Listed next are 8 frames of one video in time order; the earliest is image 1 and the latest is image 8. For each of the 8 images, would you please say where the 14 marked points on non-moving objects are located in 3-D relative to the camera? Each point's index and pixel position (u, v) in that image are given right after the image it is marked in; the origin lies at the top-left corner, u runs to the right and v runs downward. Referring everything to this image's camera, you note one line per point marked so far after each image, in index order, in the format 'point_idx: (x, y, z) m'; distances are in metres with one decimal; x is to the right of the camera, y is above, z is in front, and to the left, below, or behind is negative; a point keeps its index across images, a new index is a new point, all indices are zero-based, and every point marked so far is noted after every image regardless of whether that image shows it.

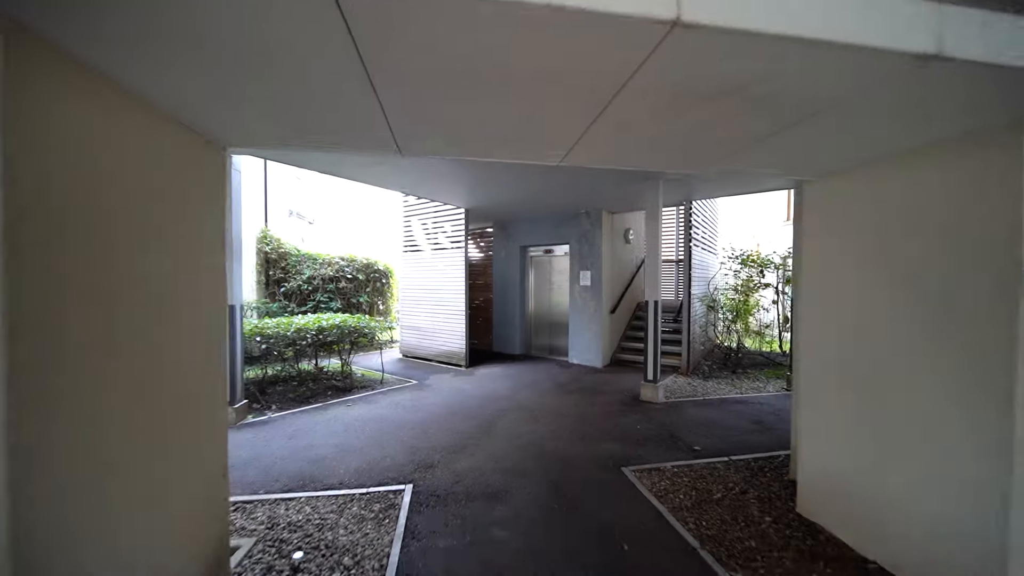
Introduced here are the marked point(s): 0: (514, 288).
0: (0.0, 0.0, +7.5) m
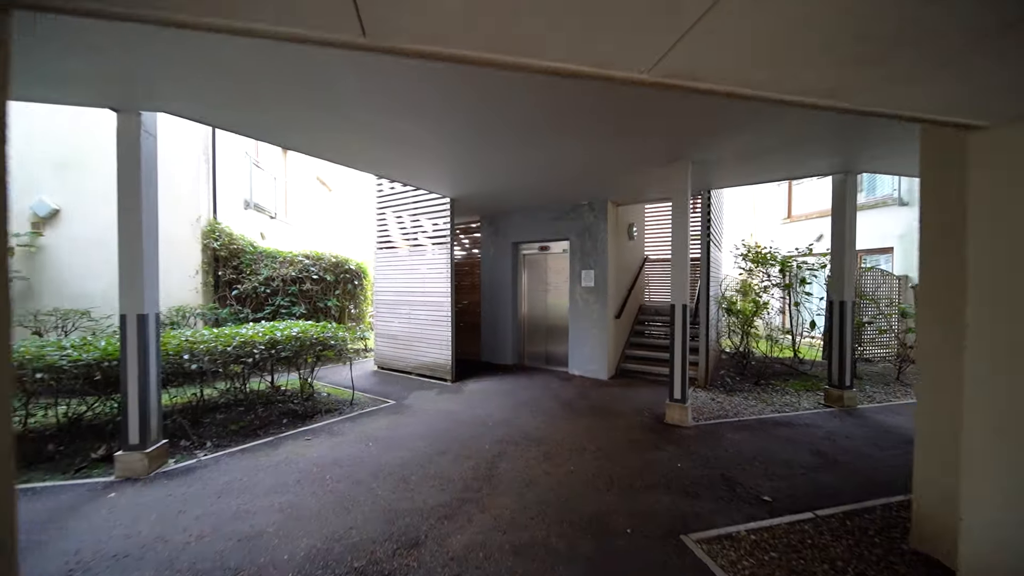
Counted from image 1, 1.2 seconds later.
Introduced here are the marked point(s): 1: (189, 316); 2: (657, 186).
0: (-0.1, 0.0, +6.6) m
1: (-4.5, -0.4, +5.5) m
2: (+1.9, +1.4, +5.2) m
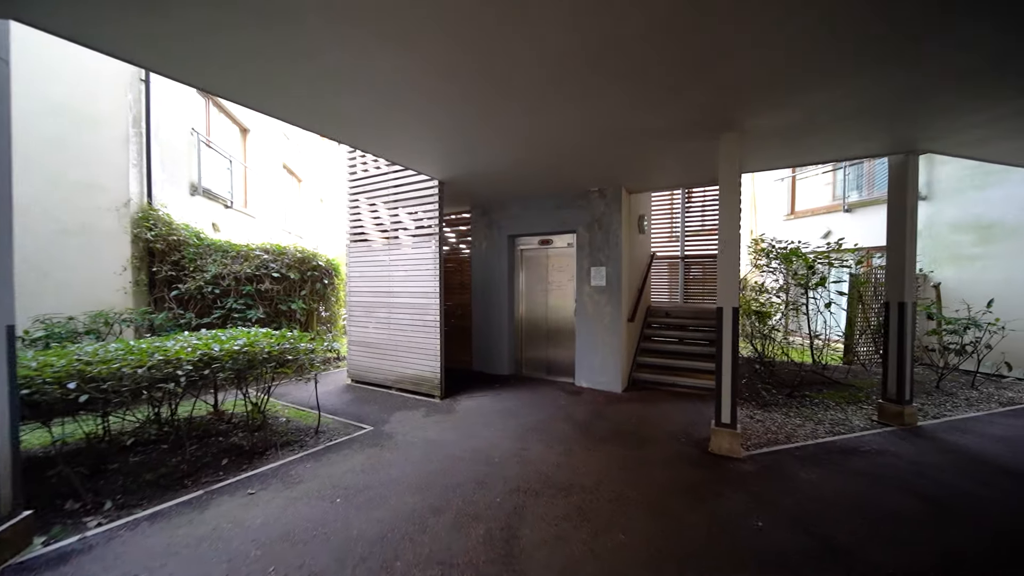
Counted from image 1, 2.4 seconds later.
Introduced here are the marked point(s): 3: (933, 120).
0: (-0.2, 0.0, +5.8) m
1: (-4.5, -0.4, +4.4) m
2: (+1.9, +1.4, +4.5) m
3: (+3.7, +1.5, +3.4) m
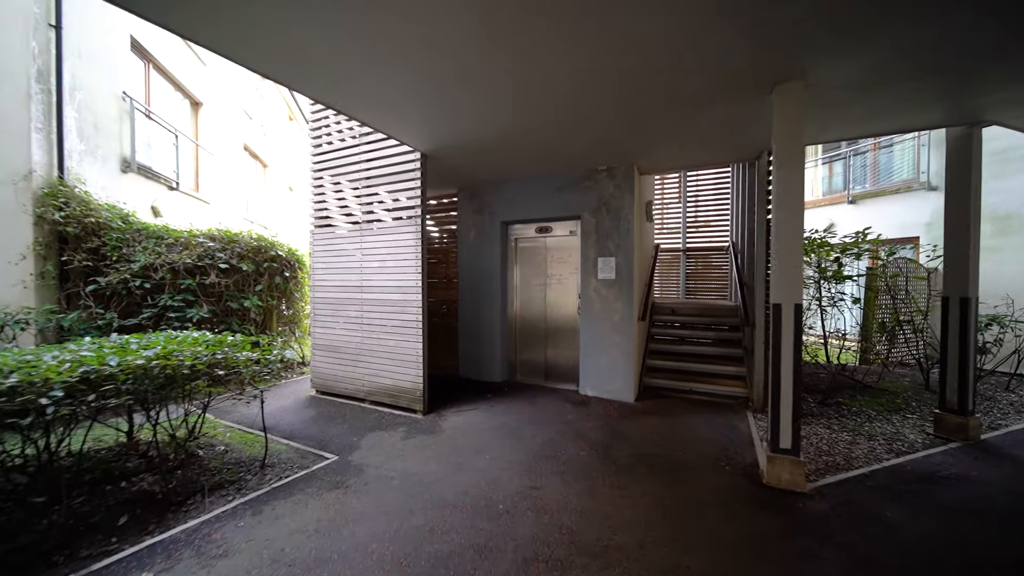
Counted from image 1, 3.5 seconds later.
0: (-0.3, +0.1, +5.0) m
1: (-4.6, -0.3, +3.5) m
2: (+1.9, +1.4, +3.8) m
3: (+3.7, +1.5, +2.9) m
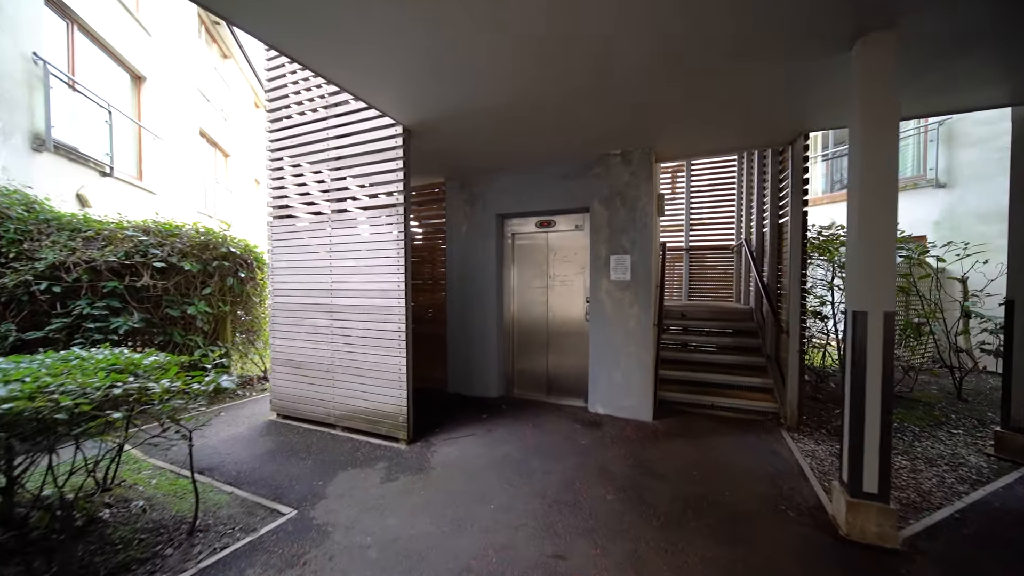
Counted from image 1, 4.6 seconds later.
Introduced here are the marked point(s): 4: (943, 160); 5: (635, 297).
0: (-0.3, 0.0, +4.4) m
1: (-4.5, -0.4, +2.6) m
2: (+1.9, +1.4, +3.3) m
3: (+3.8, +1.5, +2.4) m
4: (+7.0, +2.1, +6.3) m
5: (+1.2, -0.1, +3.7) m
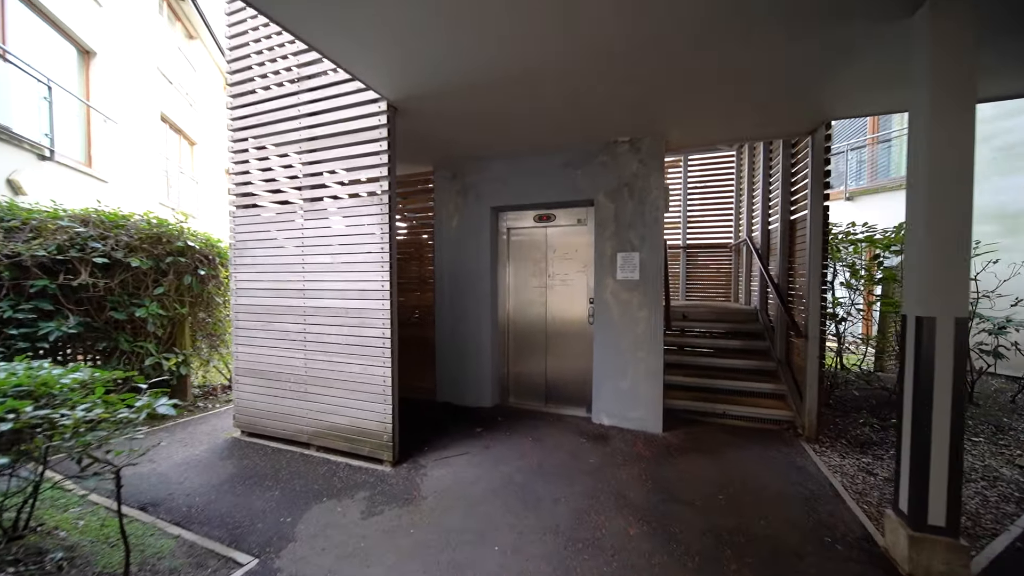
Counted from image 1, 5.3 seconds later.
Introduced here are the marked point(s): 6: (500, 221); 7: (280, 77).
0: (-0.4, 0.0, +4.0) m
1: (-4.5, -0.4, +2.0) m
2: (+1.9, +1.4, +3.0) m
3: (+3.8, +1.5, +2.2) m
4: (+6.9, +2.1, +6.3) m
5: (+1.2, -0.1, +3.4) m
6: (-0.1, +0.7, +4.1) m
7: (-1.9, +1.7, +3.2) m
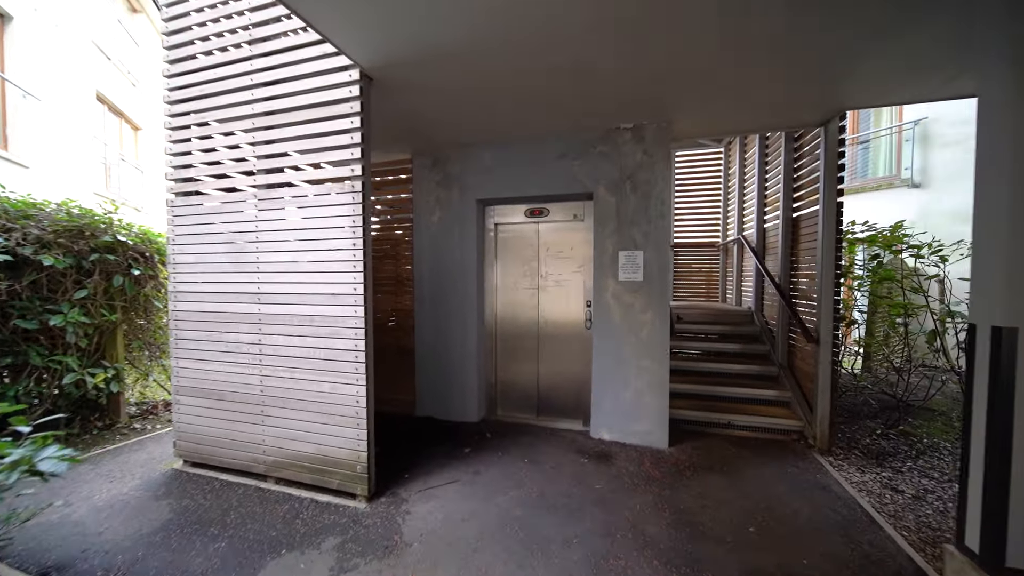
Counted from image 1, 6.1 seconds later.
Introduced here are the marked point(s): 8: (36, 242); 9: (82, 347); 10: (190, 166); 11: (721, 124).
0: (-0.5, 0.0, +3.6) m
1: (-4.4, -0.4, +1.4) m
2: (+1.9, +1.4, +2.7) m
3: (+3.8, +1.5, +2.1) m
4: (+6.6, +2.1, +6.3) m
5: (+1.1, -0.1, +3.1) m
6: (-0.2, +0.7, +3.7) m
7: (-1.9, +1.7, +2.7) m
8: (-3.6, +0.4, +3.0) m
9: (-3.6, -0.5, +3.3) m
10: (-2.3, +0.9, +2.8) m
11: (+1.8, +1.4, +3.3) m
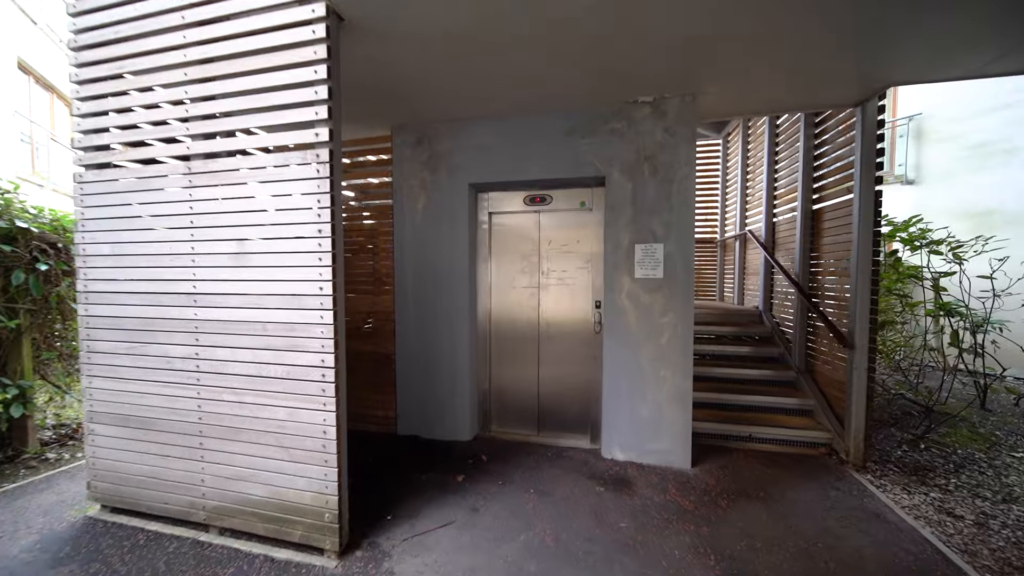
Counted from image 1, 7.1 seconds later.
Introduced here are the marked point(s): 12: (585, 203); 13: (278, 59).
0: (-0.5, 0.0, +3.1) m
1: (-4.3, -0.4, +0.6) m
2: (+1.9, +1.4, +2.4) m
3: (+3.9, +1.5, +1.9) m
4: (+6.4, +2.1, +6.3) m
5: (+1.1, -0.1, +2.7) m
6: (-0.3, +0.7, +3.2) m
7: (-1.9, +1.7, +2.1) m
8: (-3.6, +0.4, +2.3) m
9: (-3.6, -0.5, +2.6) m
10: (-2.3, +0.9, +2.2) m
11: (+1.8, +1.4, +2.9) m
12: (+0.6, +0.7, +3.1) m
13: (-1.2, +1.1, +2.0) m
